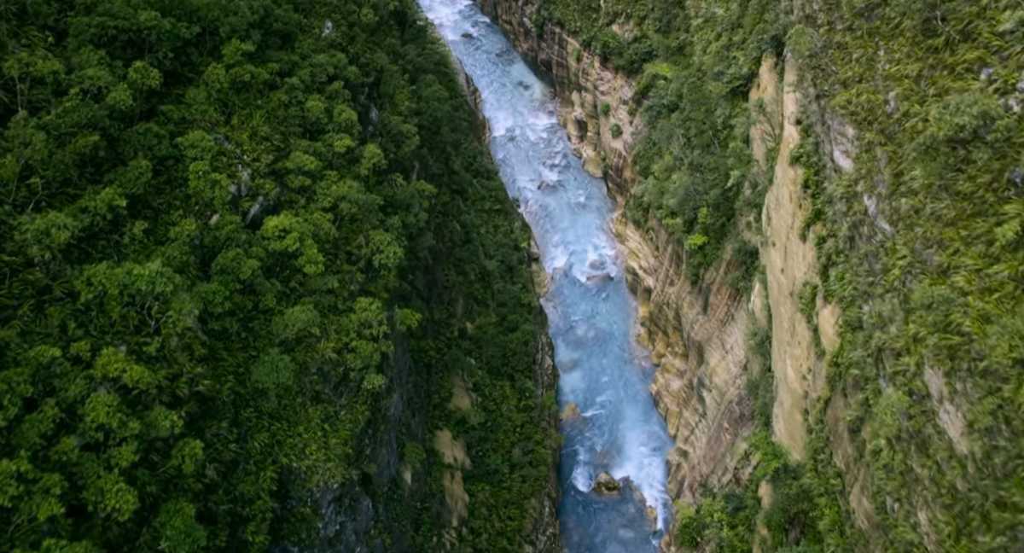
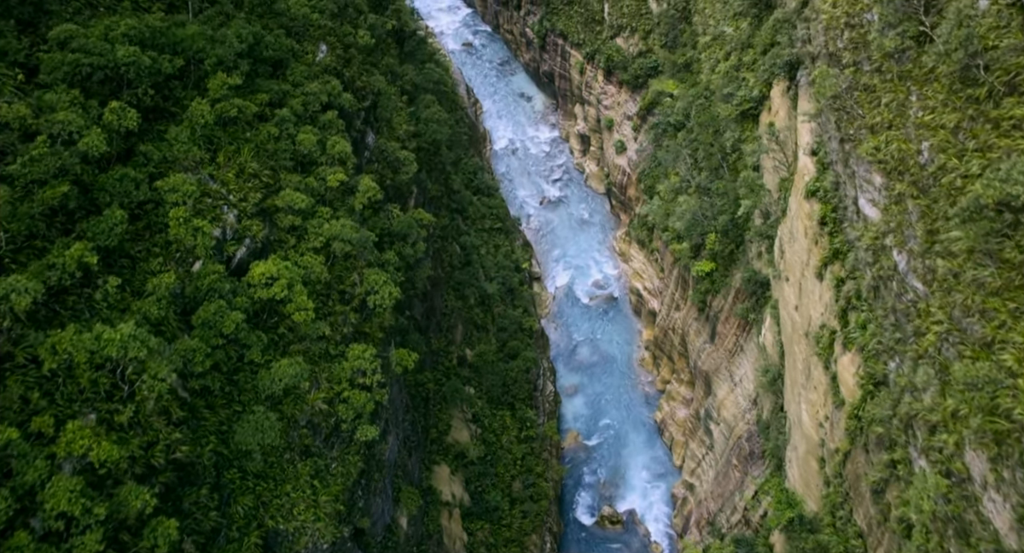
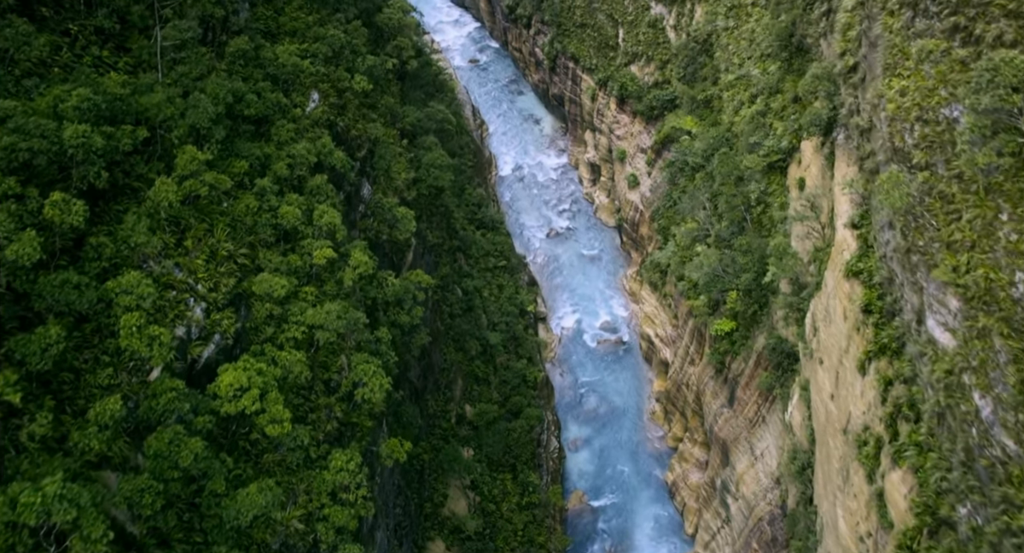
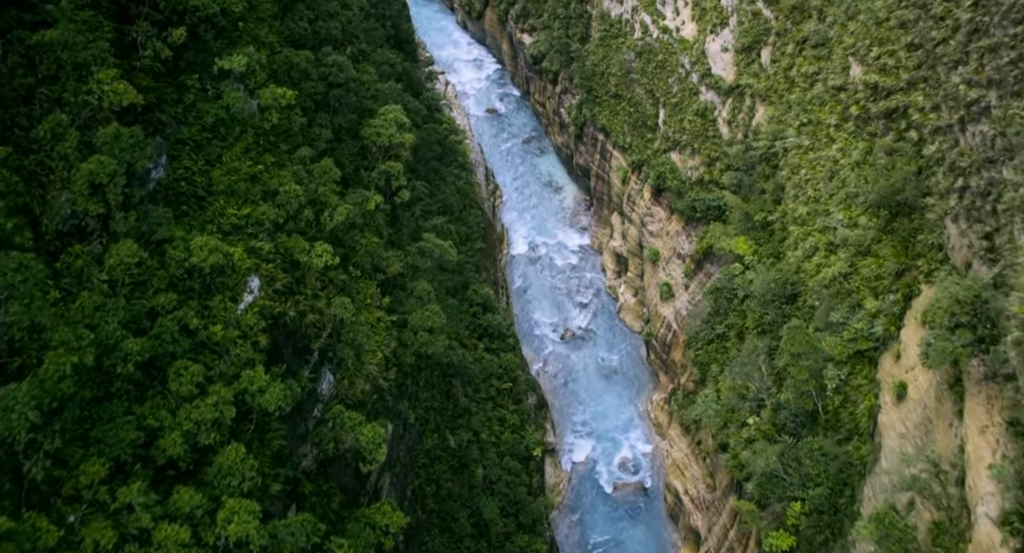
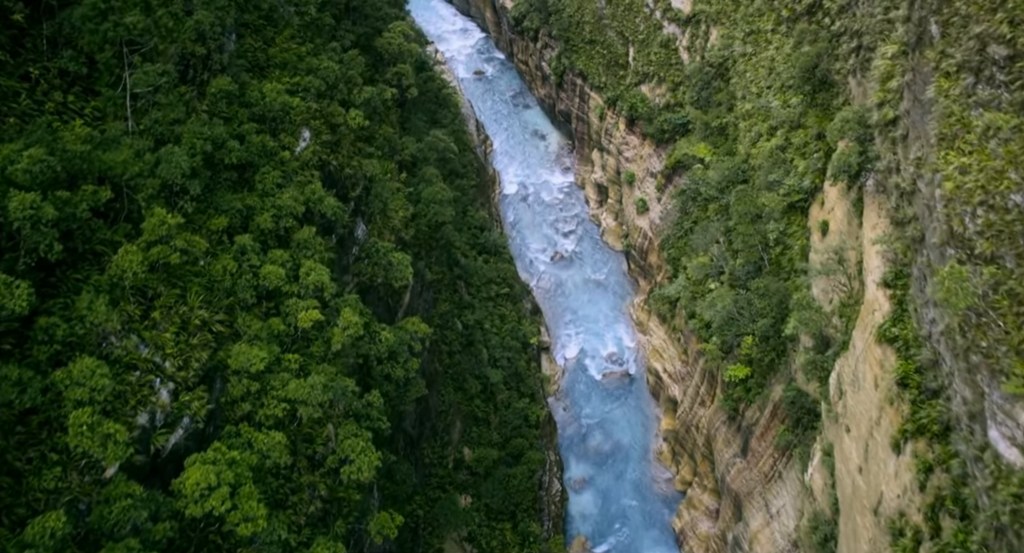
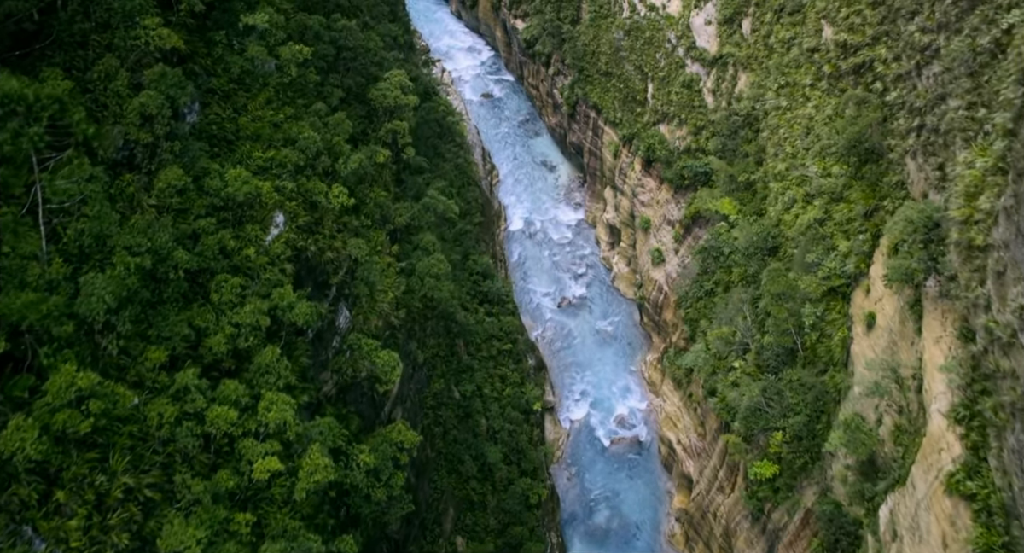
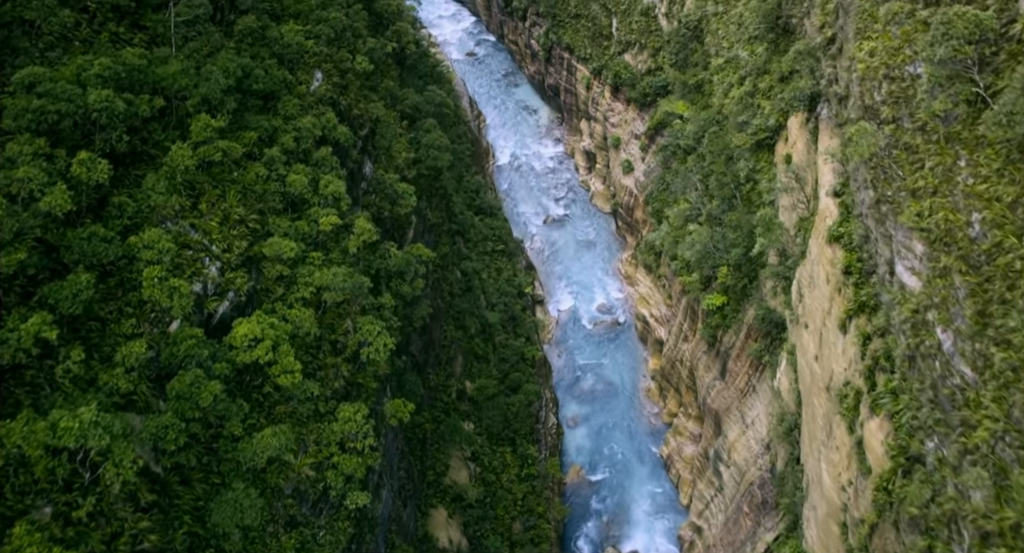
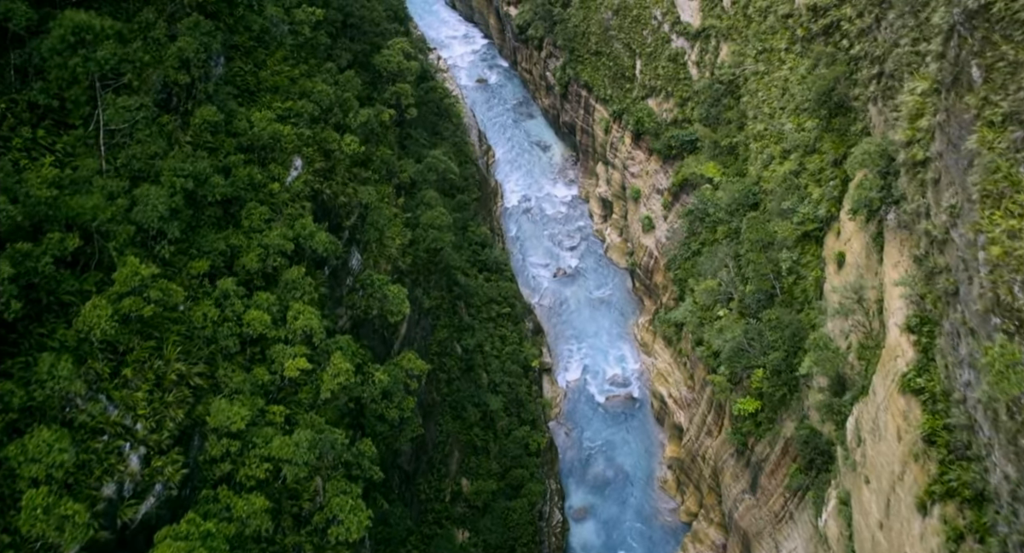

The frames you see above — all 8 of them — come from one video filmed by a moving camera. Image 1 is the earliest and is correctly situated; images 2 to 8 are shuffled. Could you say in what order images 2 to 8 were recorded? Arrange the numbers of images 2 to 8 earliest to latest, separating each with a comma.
2, 7, 3, 5, 8, 6, 4
